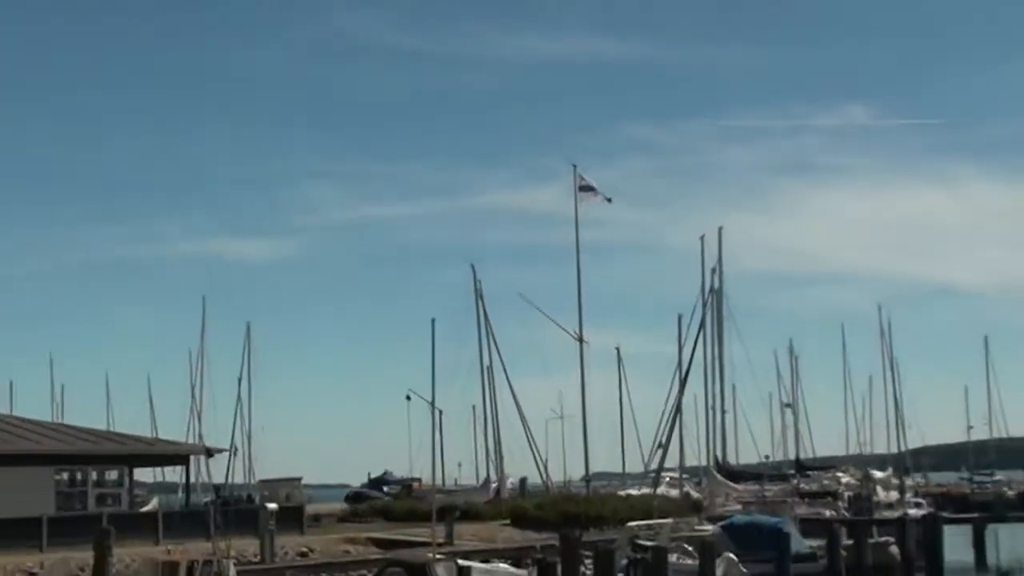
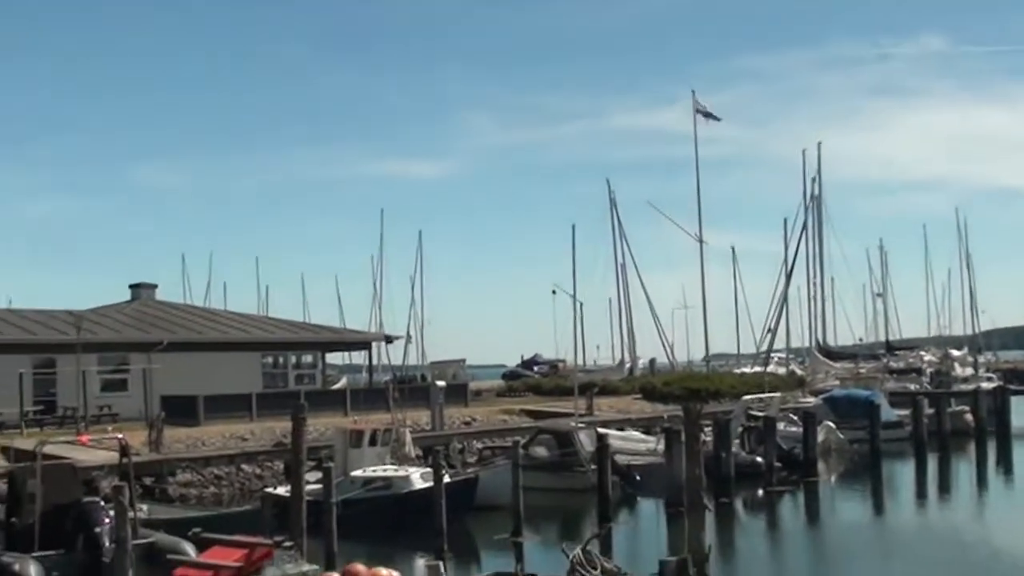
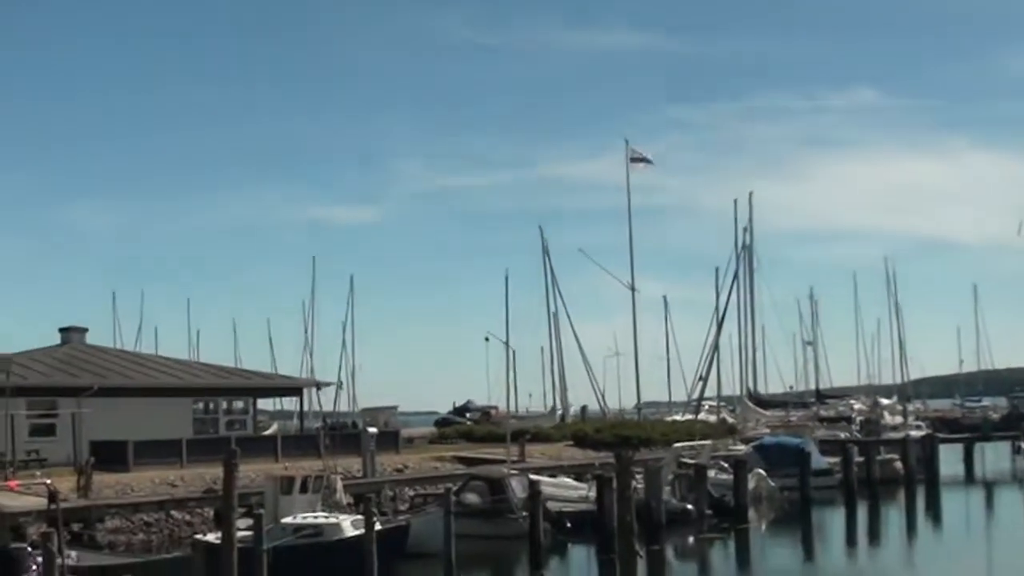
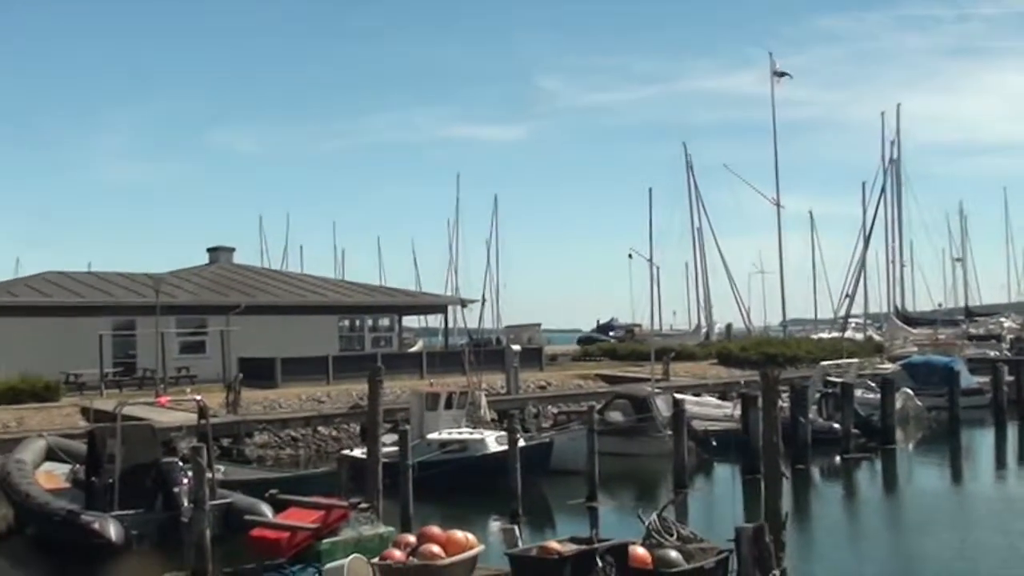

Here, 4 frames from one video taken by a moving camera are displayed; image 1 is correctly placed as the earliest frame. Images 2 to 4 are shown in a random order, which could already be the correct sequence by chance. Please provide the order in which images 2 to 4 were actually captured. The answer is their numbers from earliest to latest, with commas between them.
3, 2, 4
